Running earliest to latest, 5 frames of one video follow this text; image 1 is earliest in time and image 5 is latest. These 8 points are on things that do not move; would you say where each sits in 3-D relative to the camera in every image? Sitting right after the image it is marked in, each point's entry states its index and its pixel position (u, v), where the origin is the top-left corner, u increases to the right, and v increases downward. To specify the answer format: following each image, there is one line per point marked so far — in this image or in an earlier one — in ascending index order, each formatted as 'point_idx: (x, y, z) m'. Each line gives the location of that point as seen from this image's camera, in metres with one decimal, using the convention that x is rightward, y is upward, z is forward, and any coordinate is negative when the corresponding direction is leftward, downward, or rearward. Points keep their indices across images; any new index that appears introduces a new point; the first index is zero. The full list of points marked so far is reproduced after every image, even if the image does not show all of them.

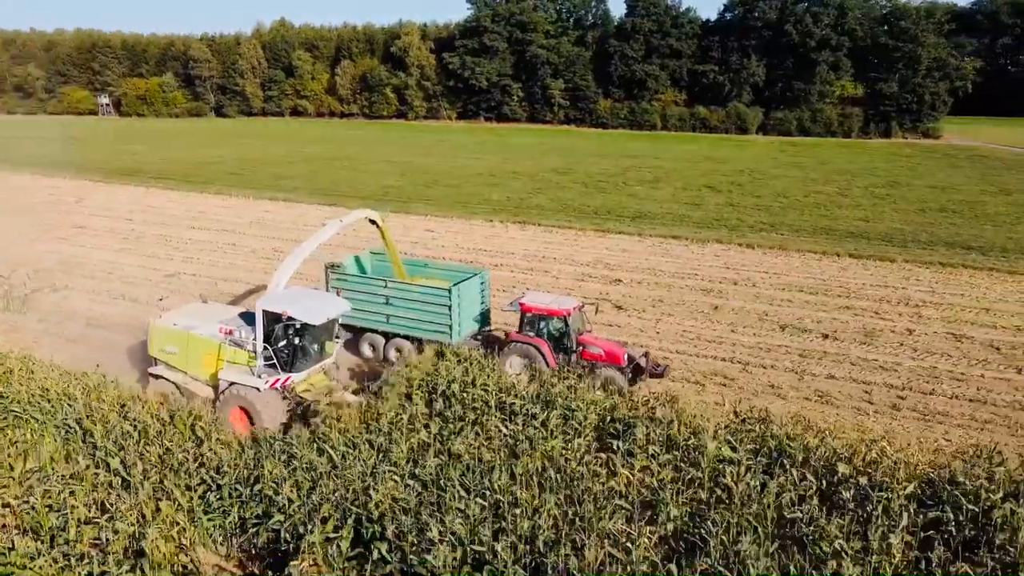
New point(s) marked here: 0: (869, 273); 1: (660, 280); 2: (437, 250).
0: (+7.7, +0.3, +17.7) m
1: (+3.1, +0.2, +17.0) m
2: (-1.8, +0.9, +19.6) m
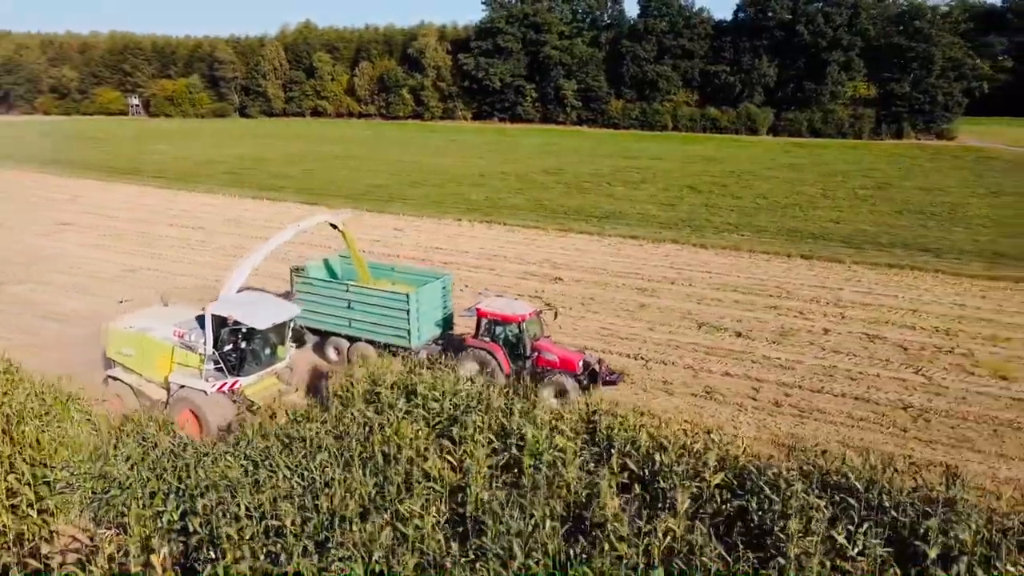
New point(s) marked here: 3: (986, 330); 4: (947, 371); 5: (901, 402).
0: (+6.5, +0.3, +17.8) m
1: (+1.9, +0.2, +17.3) m
2: (-2.9, +1.0, +20.2) m
3: (+8.3, -0.7, +14.1) m
4: (+6.6, -1.3, +12.3) m
5: (+5.3, -1.6, +11.3) m
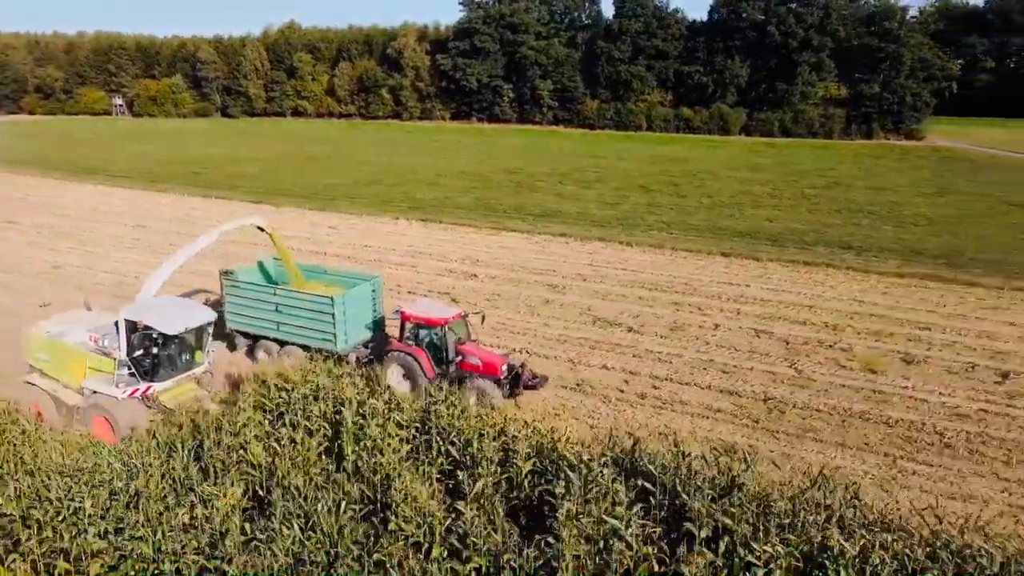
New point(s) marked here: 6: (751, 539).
0: (+4.7, +0.4, +18.1) m
1: (+0.1, +0.3, +17.6) m
2: (-4.7, +1.1, +20.5) m
3: (+6.4, -0.7, +14.4) m
4: (+4.8, -1.2, +12.6) m
5: (+3.5, -1.5, +11.6) m
6: (+2.0, -2.1, +6.7) m
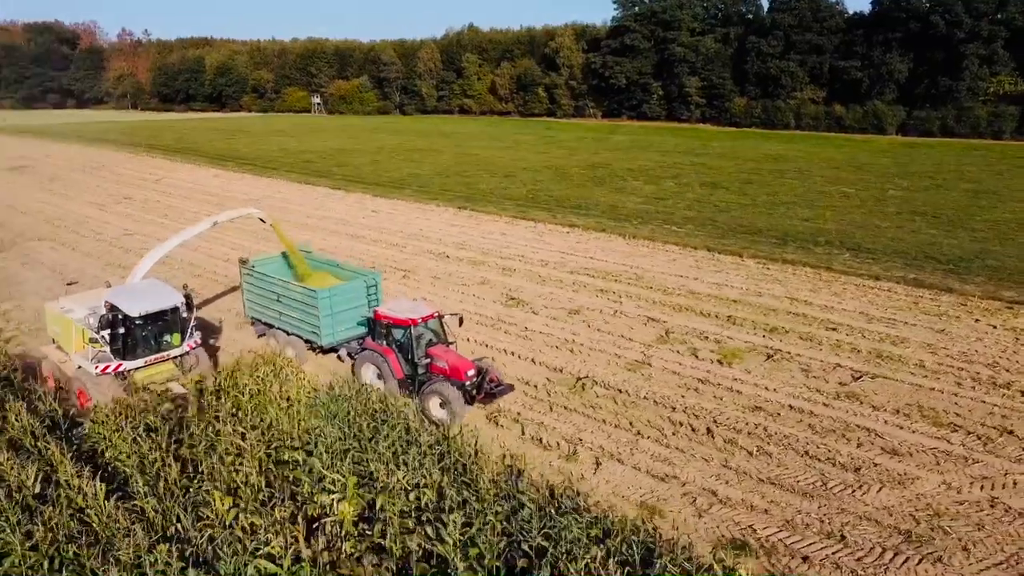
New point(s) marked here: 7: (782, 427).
0: (+3.9, +0.5, +18.0) m
1: (-0.7, +0.7, +18.7) m
2: (-4.5, +1.7, +22.6) m
3: (+4.6, -0.6, +14.0) m
4: (+2.6, -1.0, +12.7) m
5: (+1.1, -1.2, +12.0) m
6: (-1.7, -1.7, +7.7) m
7: (+3.4, -1.7, +10.1) m
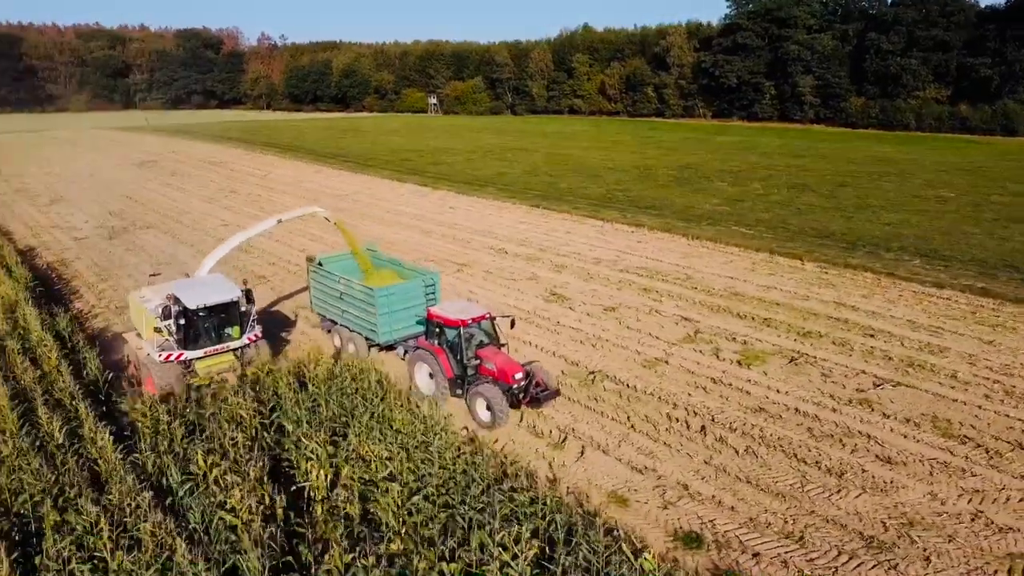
0: (+5.0, +0.5, +17.7) m
1: (+0.6, +0.8, +19.1) m
2: (-2.5, +1.9, +23.6) m
3: (+5.2, -0.7, +13.7) m
4: (+2.9, -1.0, +12.7) m
5: (+1.3, -1.2, +12.2) m
6: (-2.1, -1.6, +8.4) m
7: (+3.3, -1.7, +10.1) m
